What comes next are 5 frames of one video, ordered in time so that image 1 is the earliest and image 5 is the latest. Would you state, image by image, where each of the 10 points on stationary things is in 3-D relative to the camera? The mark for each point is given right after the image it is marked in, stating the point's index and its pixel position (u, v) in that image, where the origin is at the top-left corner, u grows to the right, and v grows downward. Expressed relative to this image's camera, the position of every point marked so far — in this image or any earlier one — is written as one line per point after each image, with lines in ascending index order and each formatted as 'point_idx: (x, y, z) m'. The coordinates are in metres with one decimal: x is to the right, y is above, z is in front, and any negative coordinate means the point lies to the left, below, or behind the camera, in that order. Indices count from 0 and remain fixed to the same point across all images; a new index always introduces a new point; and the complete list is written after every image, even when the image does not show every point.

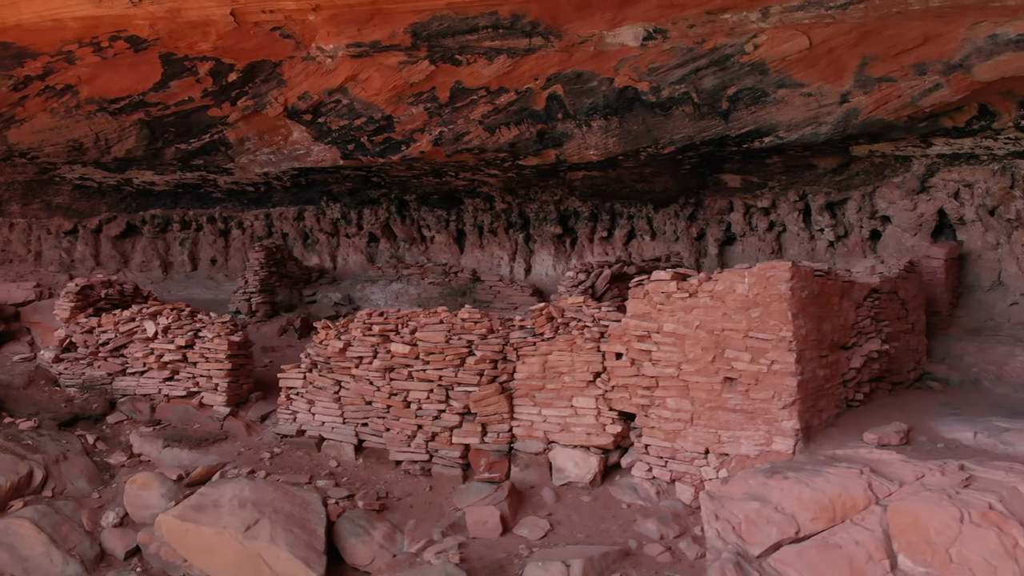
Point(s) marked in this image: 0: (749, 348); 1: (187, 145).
0: (+1.1, -0.3, +3.2) m
1: (-3.5, +1.5, +7.5) m
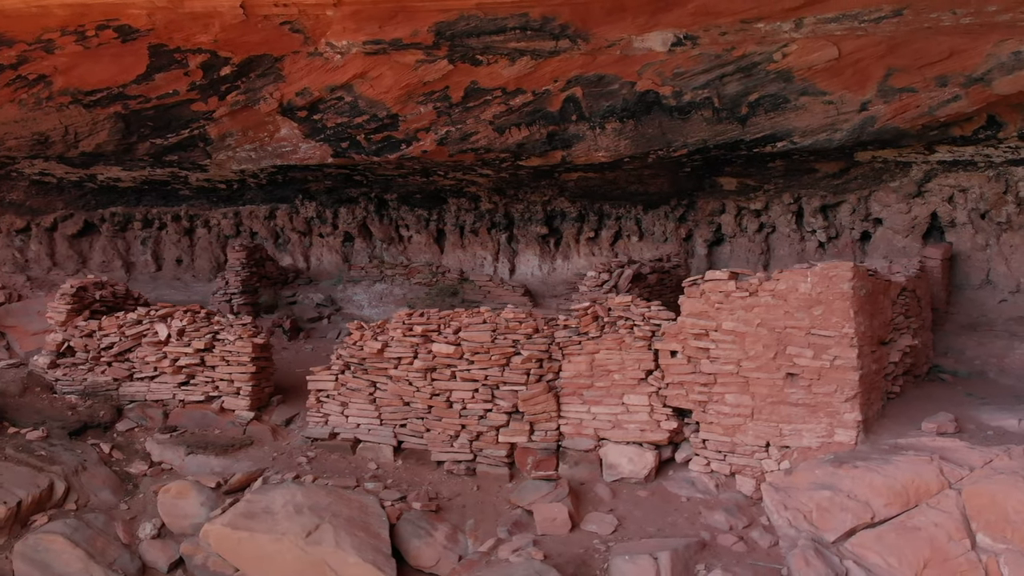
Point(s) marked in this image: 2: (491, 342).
0: (+1.4, -0.3, +3.3) m
1: (-3.6, +1.5, +7.2) m
2: (-0.1, -0.3, +4.0) m
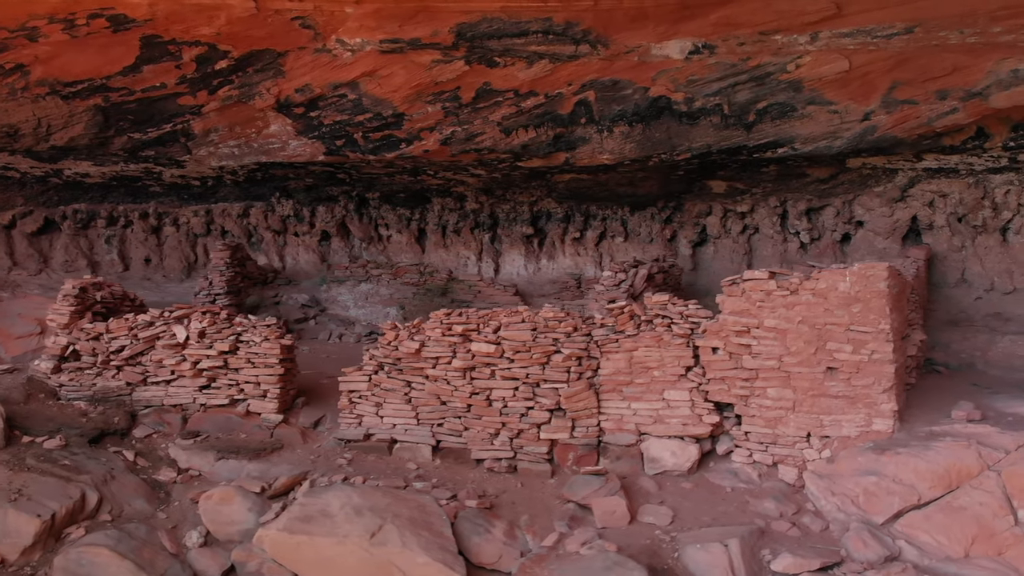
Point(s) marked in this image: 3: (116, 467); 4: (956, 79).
0: (+1.7, -0.3, +3.6) m
1: (-3.7, +1.5, +6.9) m
2: (+0.1, -0.3, +4.1) m
3: (-2.2, -1.0, +3.9) m
4: (+2.8, +1.3, +4.4) m
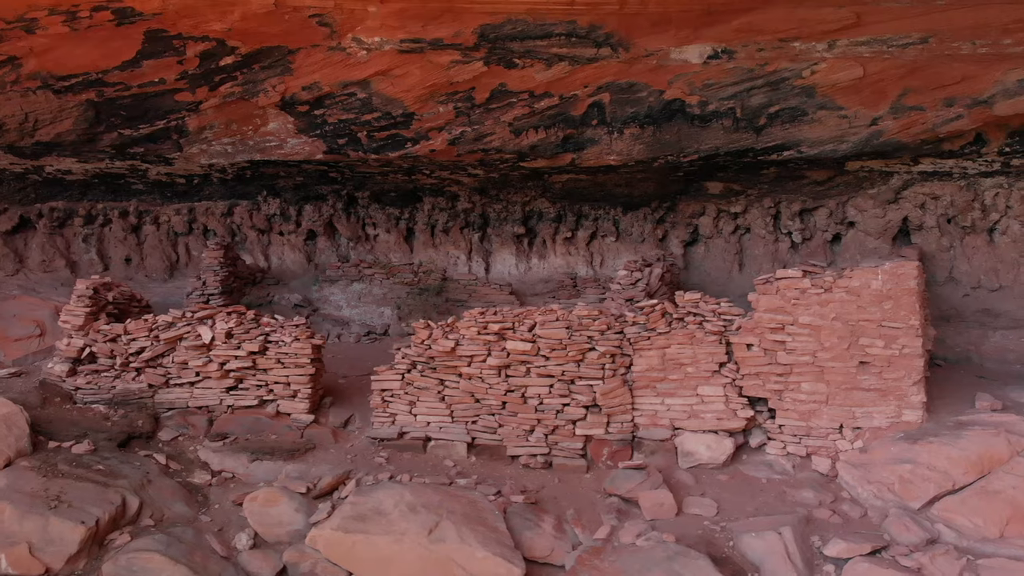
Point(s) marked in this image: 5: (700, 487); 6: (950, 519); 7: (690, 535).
0: (+2.0, -0.3, +3.7) m
1: (-3.6, +1.5, +6.7) m
2: (+0.3, -0.3, +4.1) m
3: (-2.0, -1.0, +3.8) m
4: (+3.0, +1.3, +4.7) m
5: (+1.0, -1.1, +3.8) m
6: (+2.1, -1.1, +3.3) m
7: (+0.8, -1.2, +3.4) m
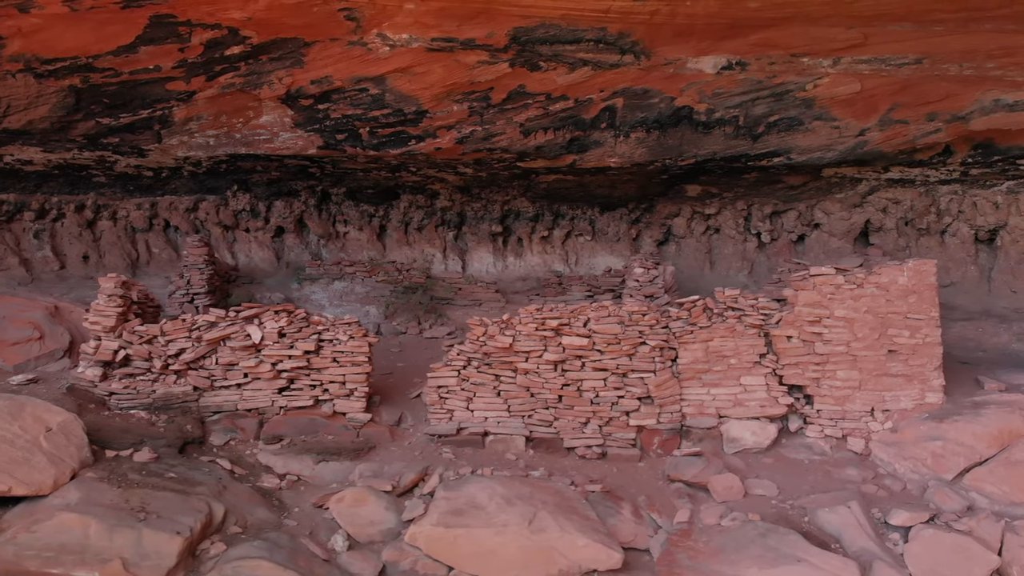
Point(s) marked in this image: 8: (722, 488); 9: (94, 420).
0: (+2.4, -0.2, +4.2) m
1: (-3.6, +1.5, +6.3) m
2: (+0.7, -0.3, +4.3) m
3: (-1.5, -1.0, +3.7) m
4: (+3.2, +1.4, +5.2) m
5: (+1.4, -1.1, +4.1) m
6: (+2.5, -1.1, +3.7) m
7: (+1.3, -1.2, +3.6) m
8: (+1.1, -1.1, +3.9) m
9: (-2.4, -0.7, +4.0) m
